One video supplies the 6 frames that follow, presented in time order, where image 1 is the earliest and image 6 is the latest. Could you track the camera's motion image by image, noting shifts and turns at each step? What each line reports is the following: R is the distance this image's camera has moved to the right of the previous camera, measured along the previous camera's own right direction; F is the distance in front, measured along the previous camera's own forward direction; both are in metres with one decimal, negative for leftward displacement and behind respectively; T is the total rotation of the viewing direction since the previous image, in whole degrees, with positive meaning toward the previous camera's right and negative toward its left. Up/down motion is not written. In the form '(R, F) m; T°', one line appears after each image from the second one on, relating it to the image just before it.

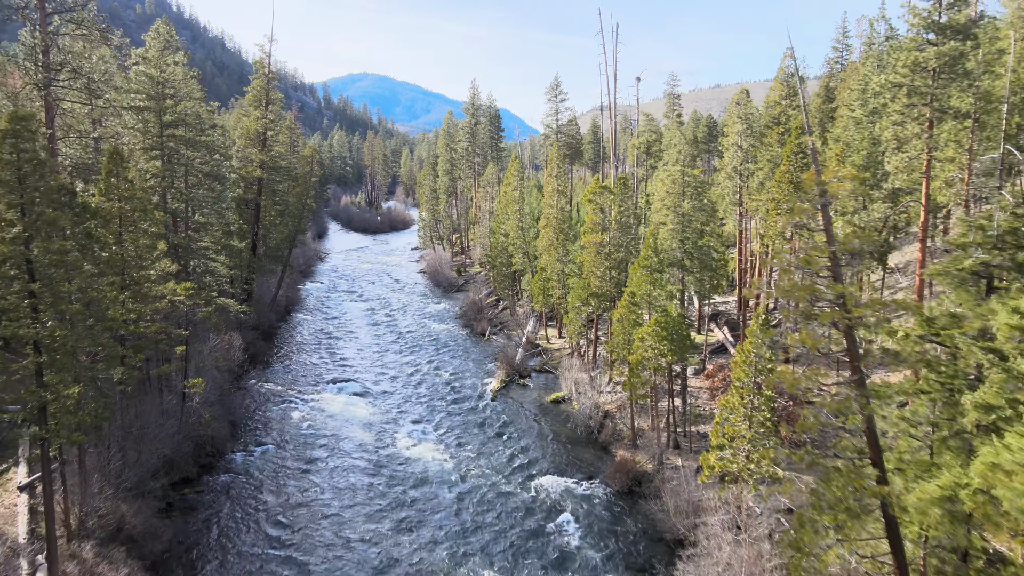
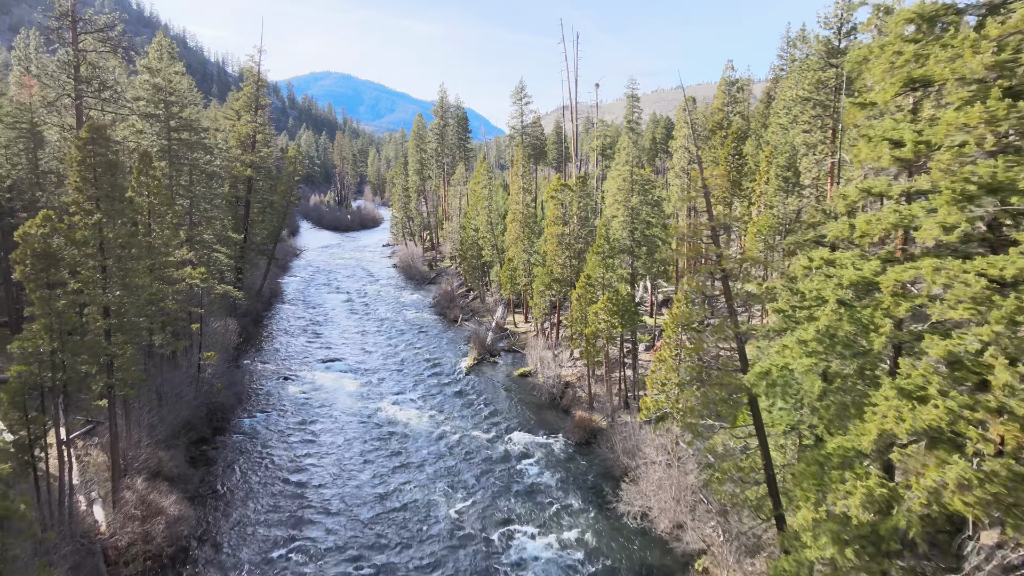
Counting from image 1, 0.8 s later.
(-0.2, -2.9) m; +2°
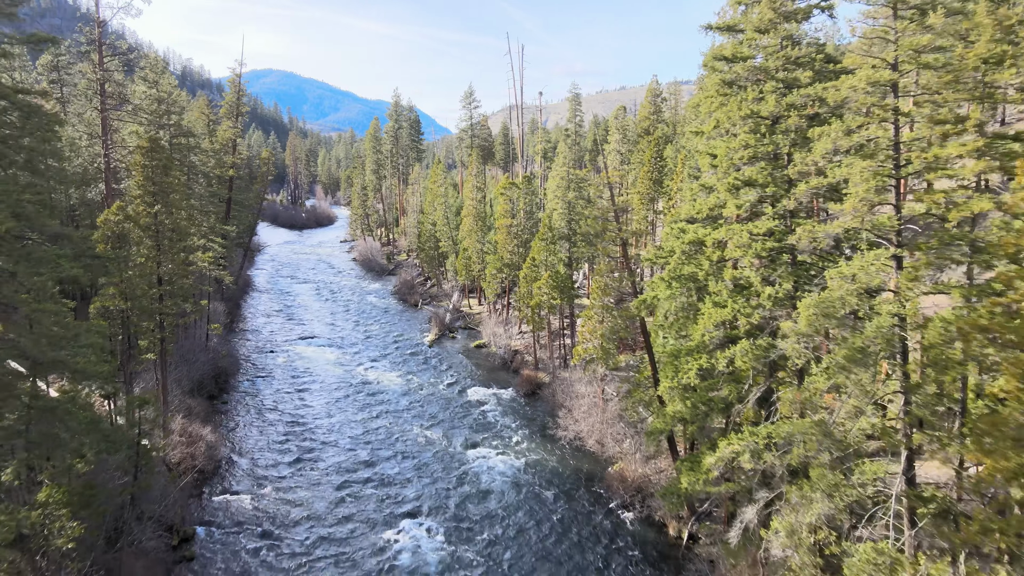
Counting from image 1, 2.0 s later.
(-0.3, -4.3) m; +4°
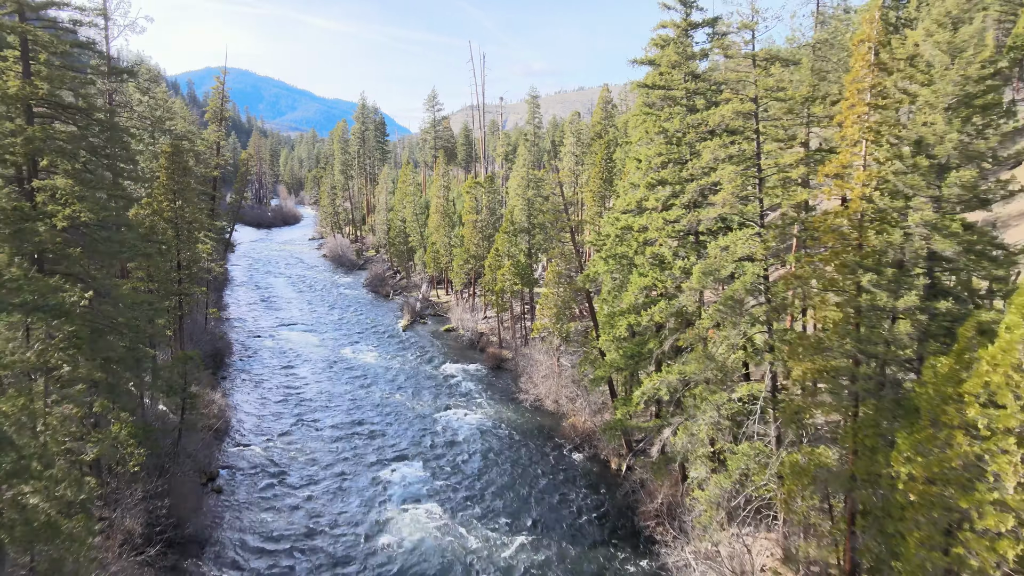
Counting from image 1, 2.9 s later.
(-0.2, -3.2) m; +3°
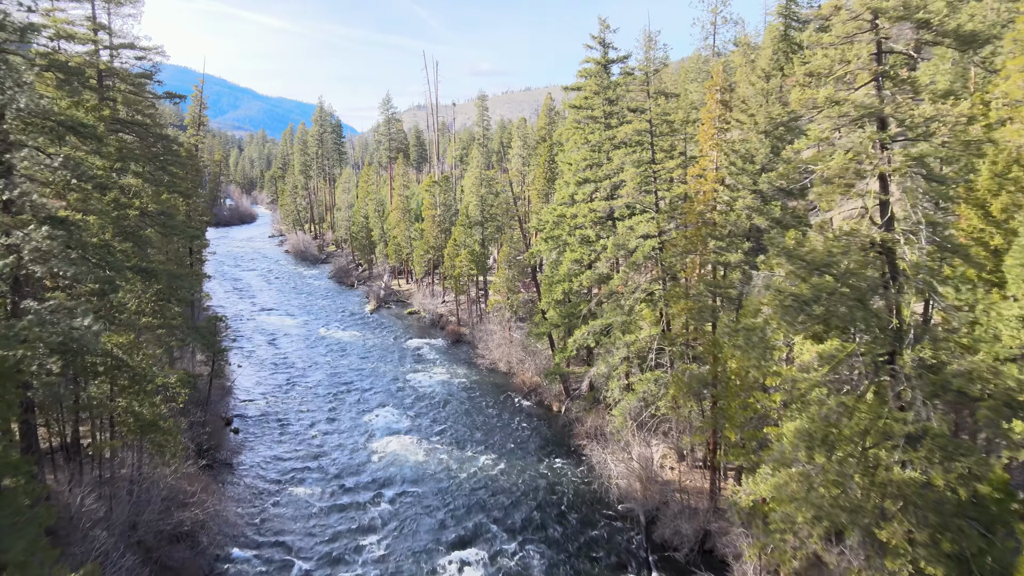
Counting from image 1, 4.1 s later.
(-0.3, -4.3) m; +4°
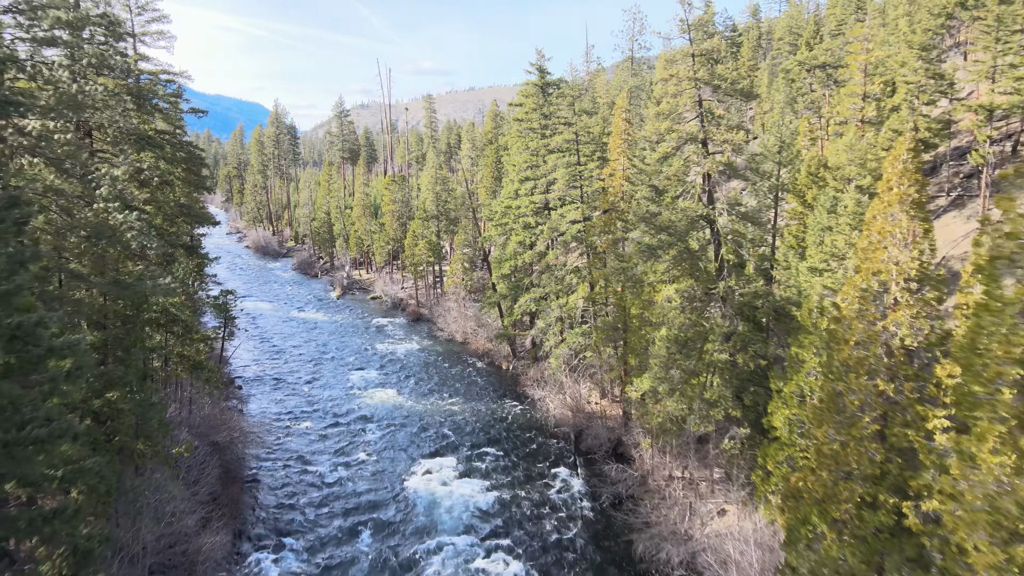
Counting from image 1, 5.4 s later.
(-0.3, -4.6) m; +4°
